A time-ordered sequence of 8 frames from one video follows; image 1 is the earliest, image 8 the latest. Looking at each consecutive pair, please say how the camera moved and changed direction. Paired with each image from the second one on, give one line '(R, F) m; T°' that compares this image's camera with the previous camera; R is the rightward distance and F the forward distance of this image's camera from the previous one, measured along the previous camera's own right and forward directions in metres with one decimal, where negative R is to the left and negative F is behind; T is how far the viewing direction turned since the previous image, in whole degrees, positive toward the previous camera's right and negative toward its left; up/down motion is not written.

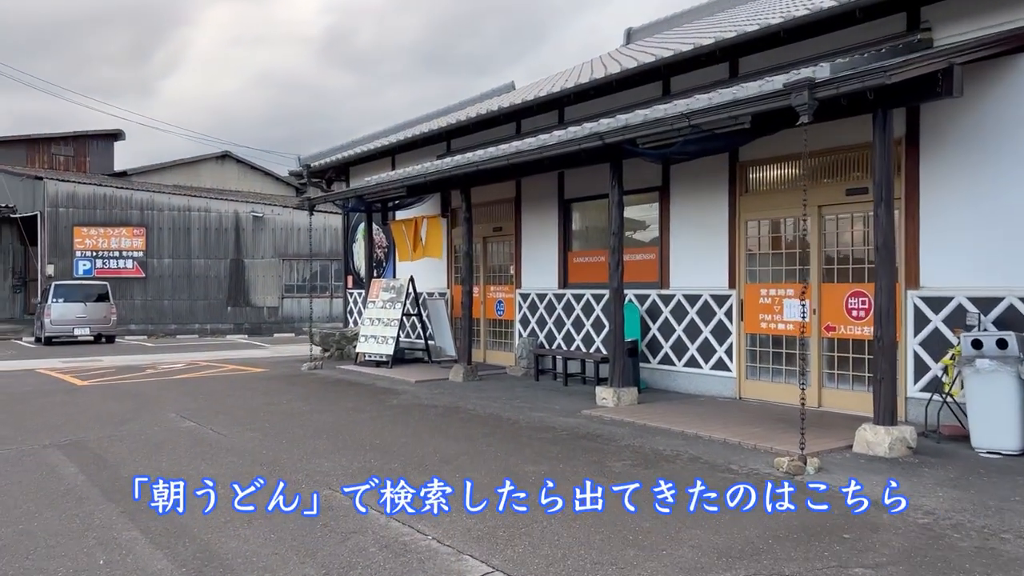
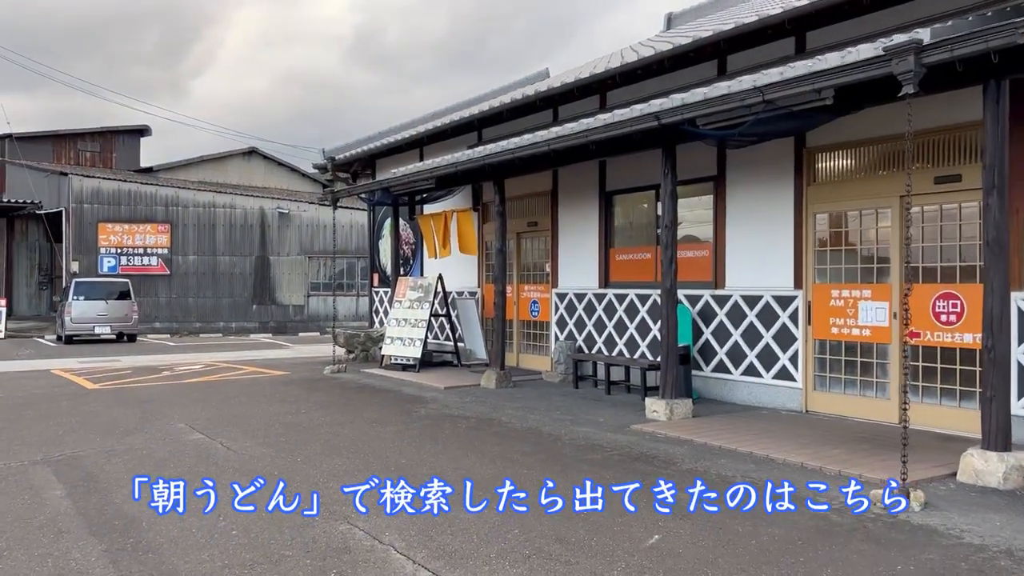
(-0.1, +0.9) m; -2°
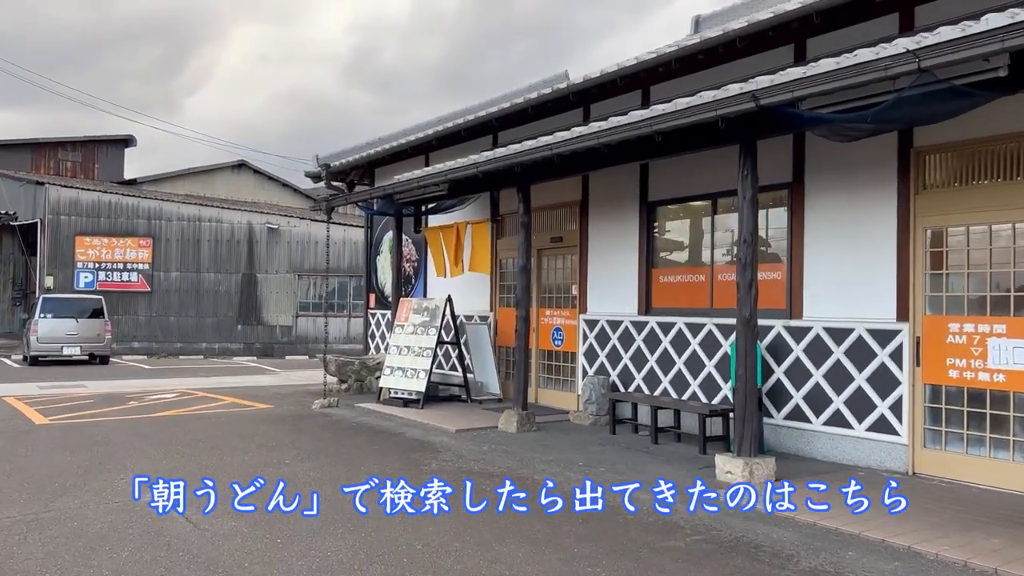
(-0.4, +1.6) m; +1°
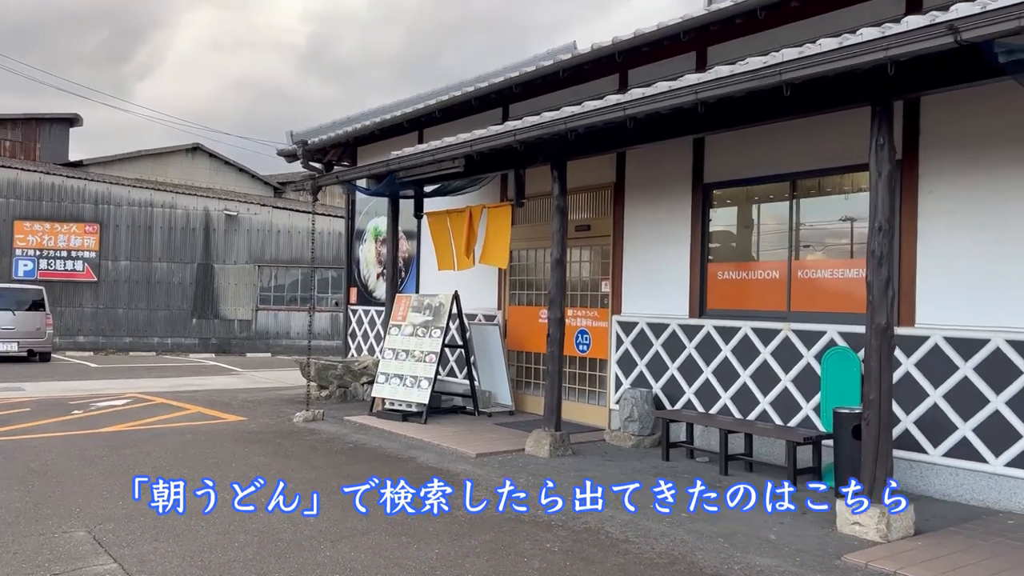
(-0.7, +1.5) m; +3°
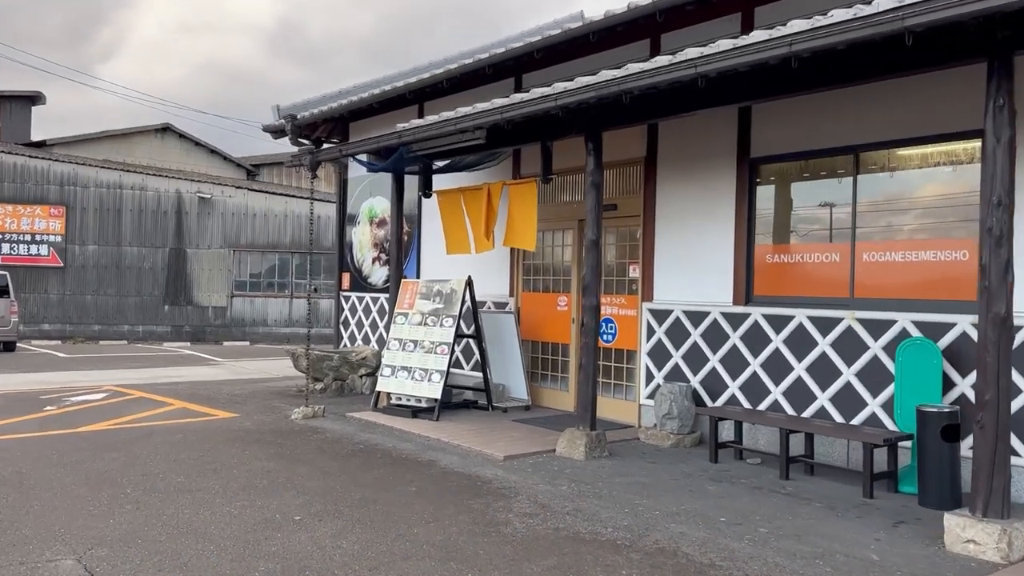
(-0.5, +0.7) m; +2°
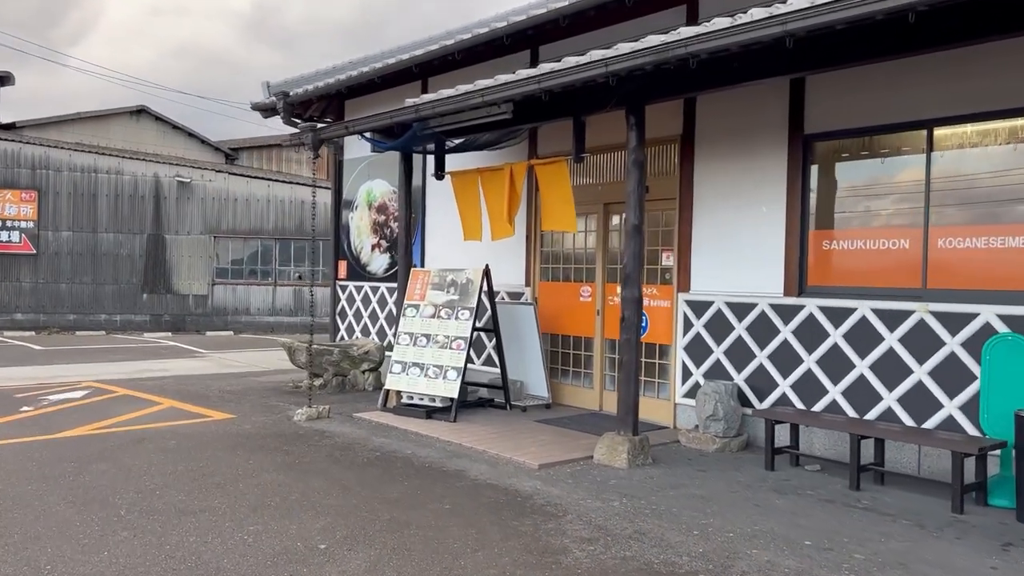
(-0.4, +0.7) m; +1°
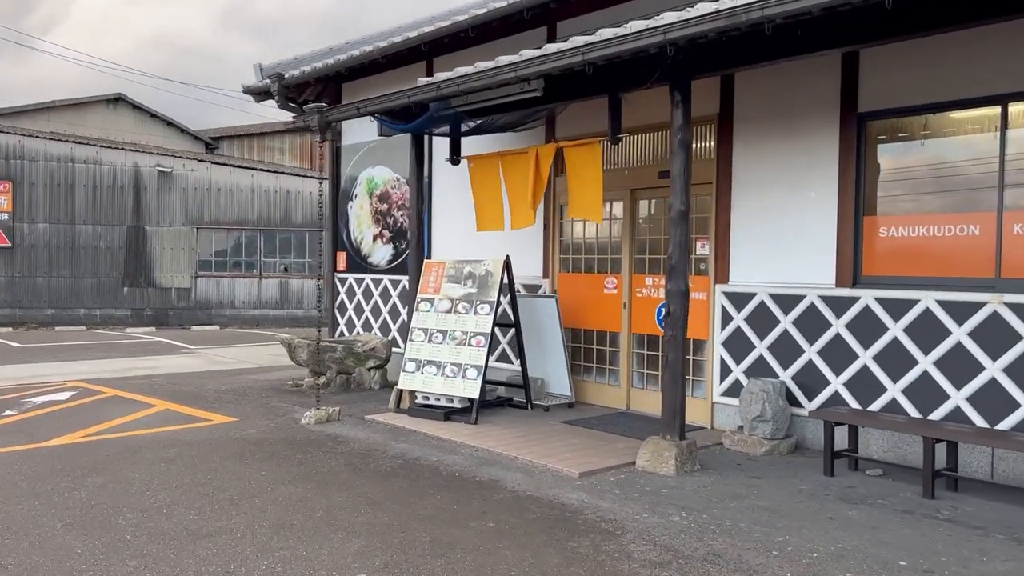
(-0.4, +0.5) m; +1°
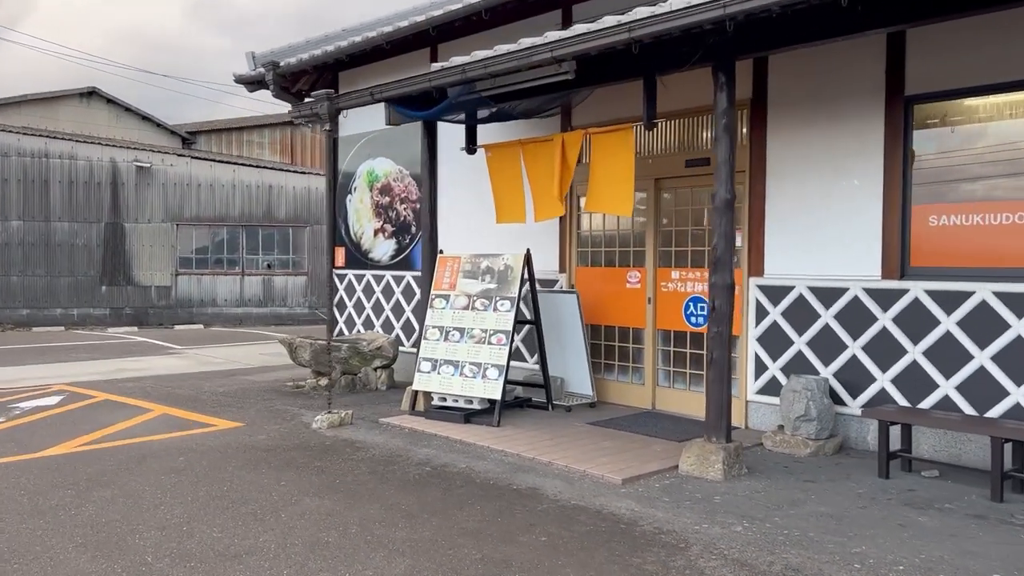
(-0.4, +0.3) m; +2°
